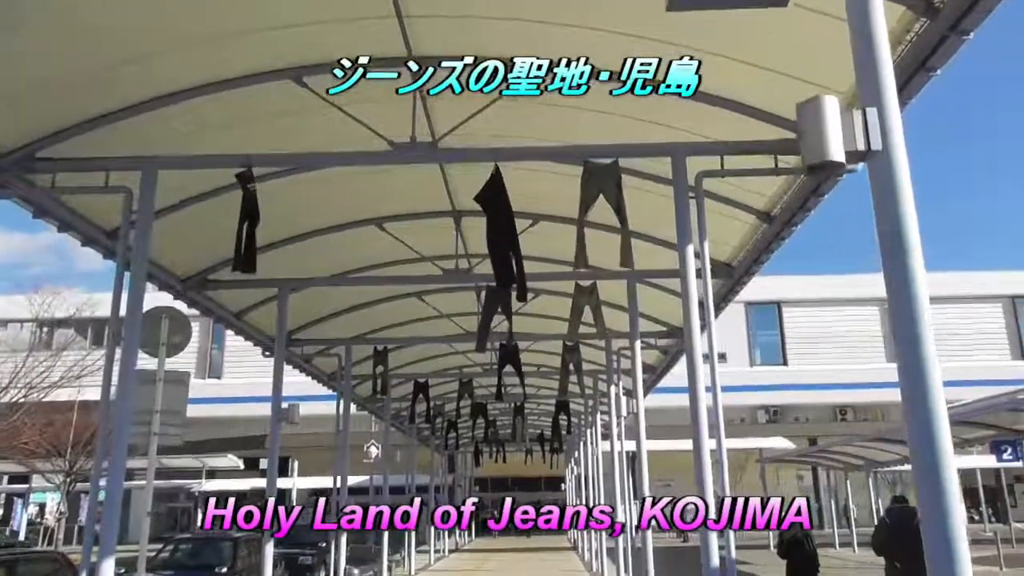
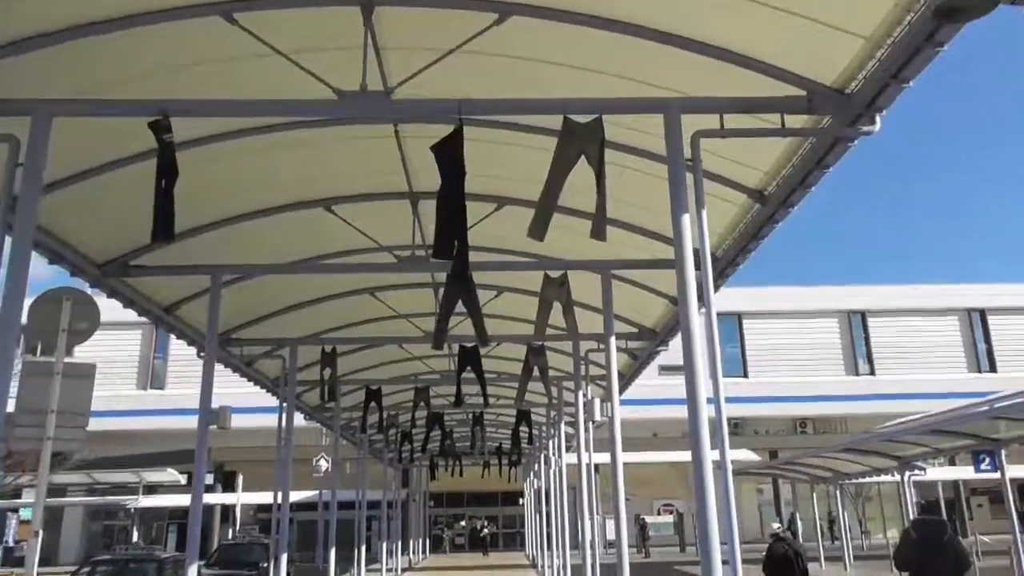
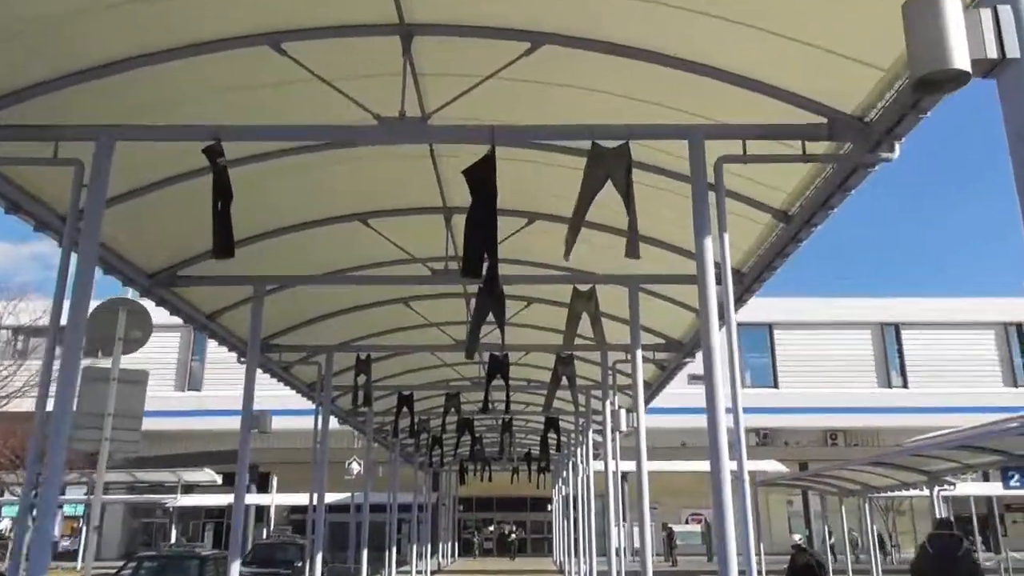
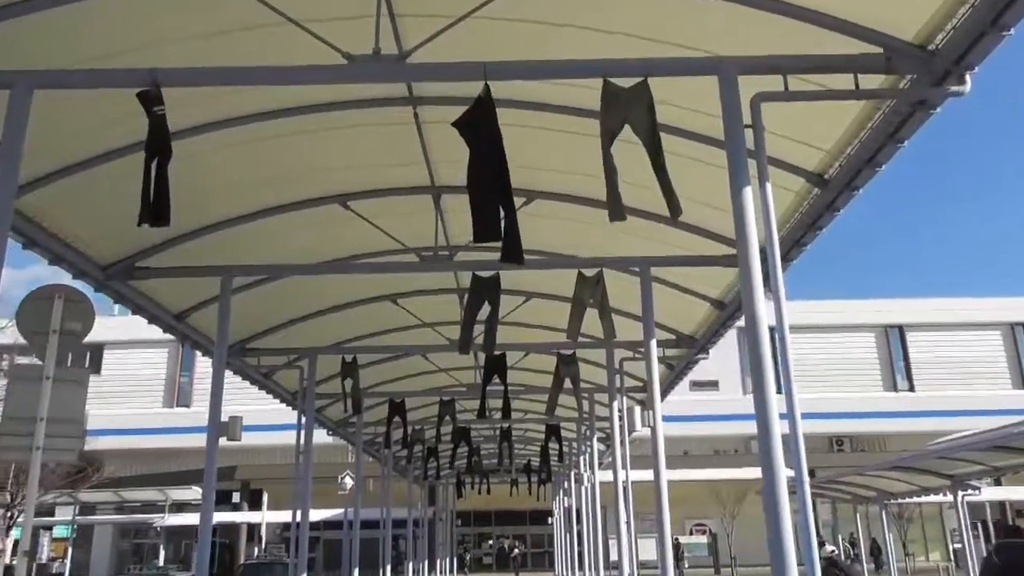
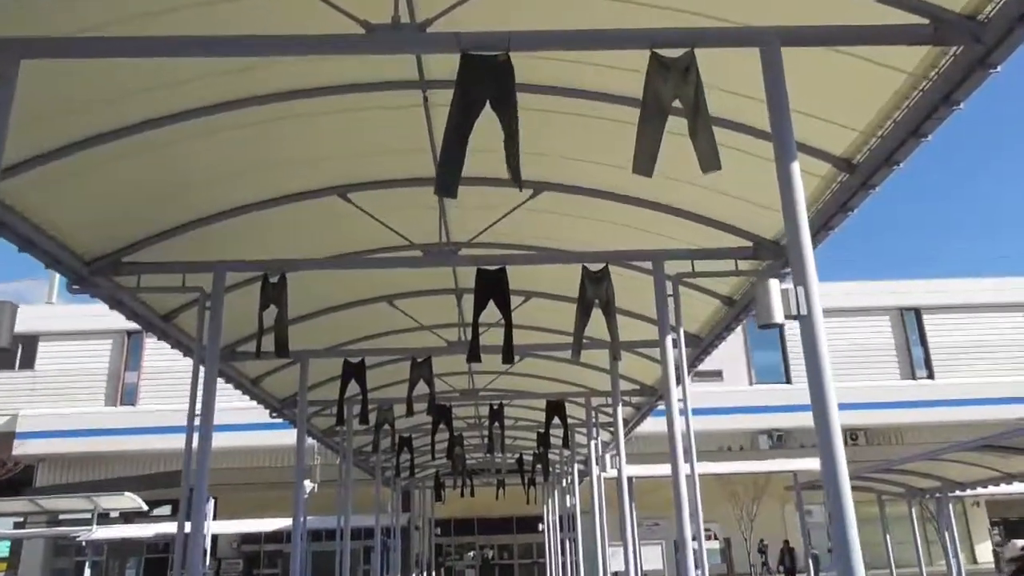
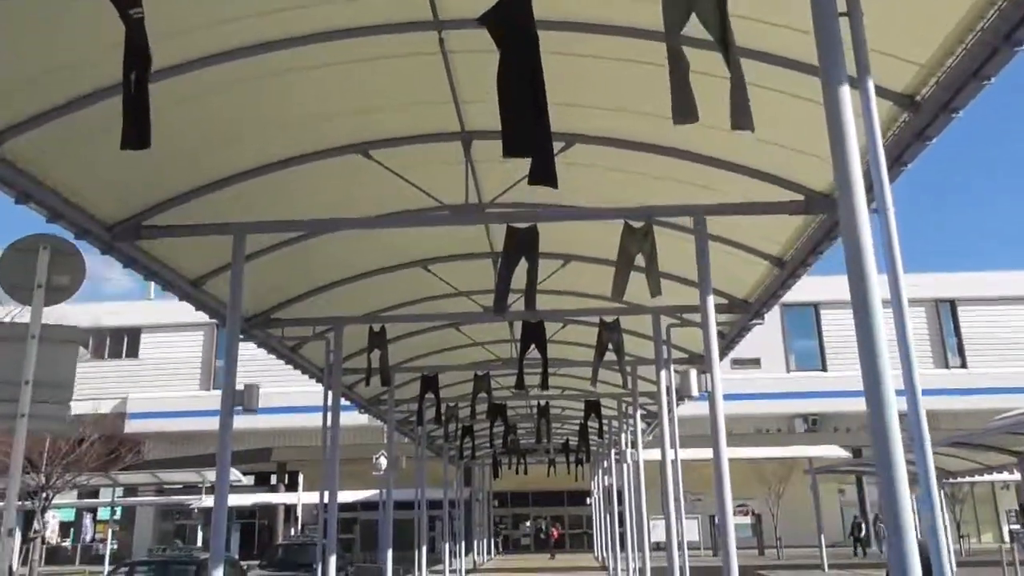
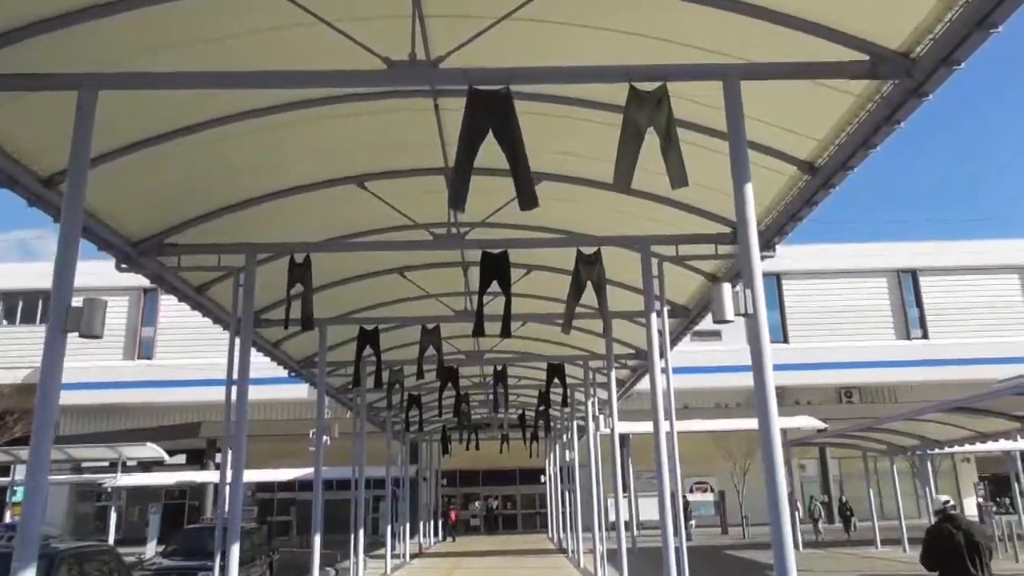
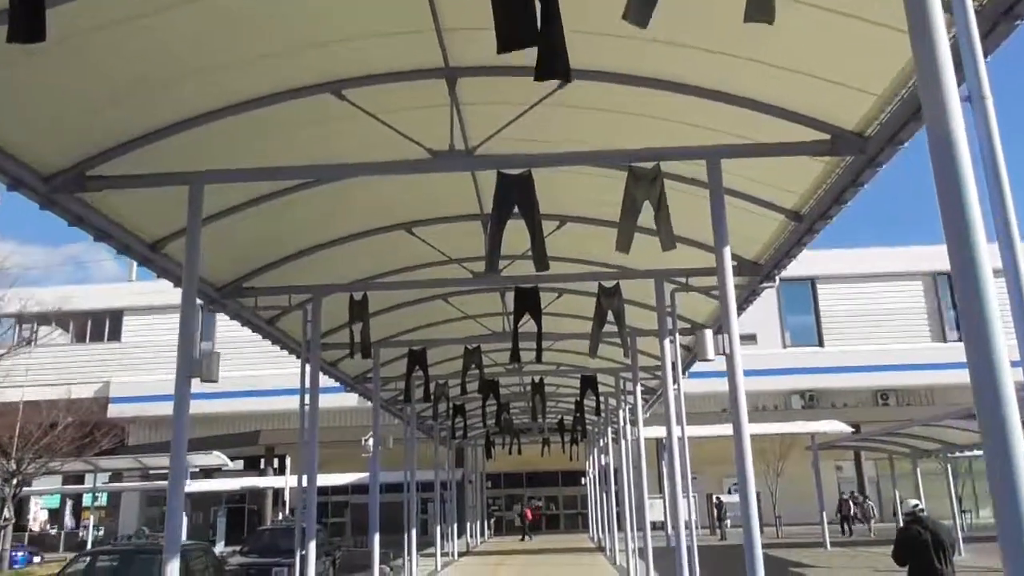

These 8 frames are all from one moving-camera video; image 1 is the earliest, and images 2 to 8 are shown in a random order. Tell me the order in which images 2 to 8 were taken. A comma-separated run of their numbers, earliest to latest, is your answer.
3, 2, 4, 6, 8, 7, 5
